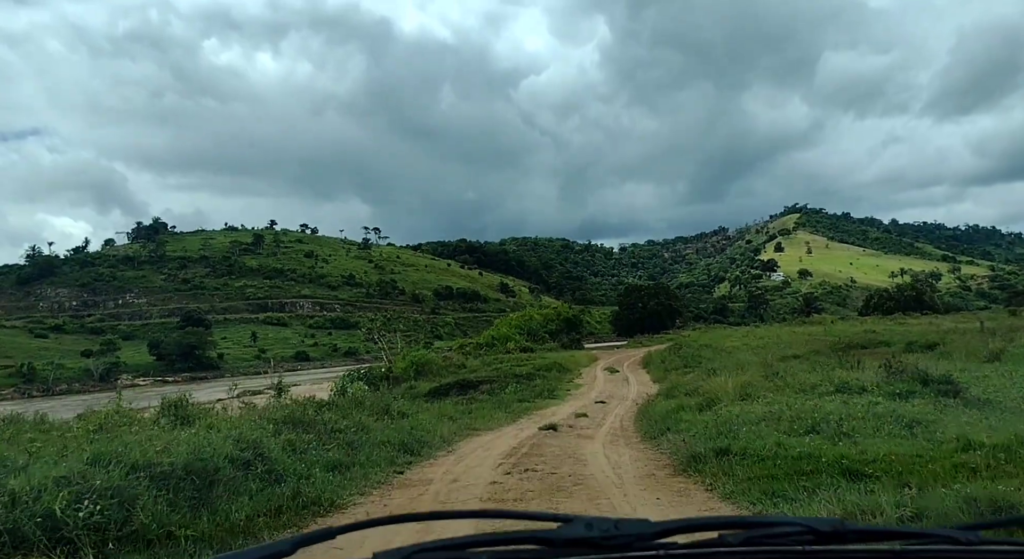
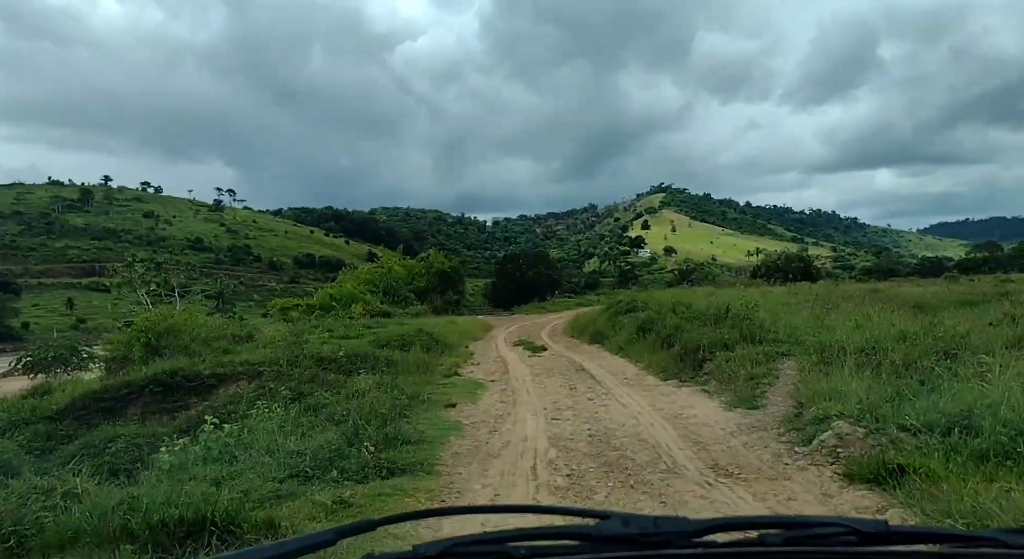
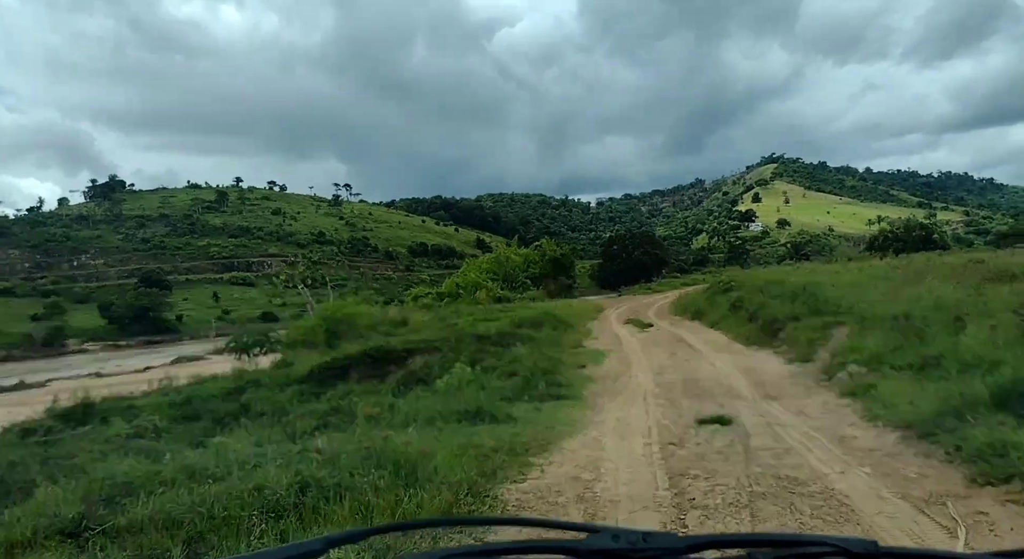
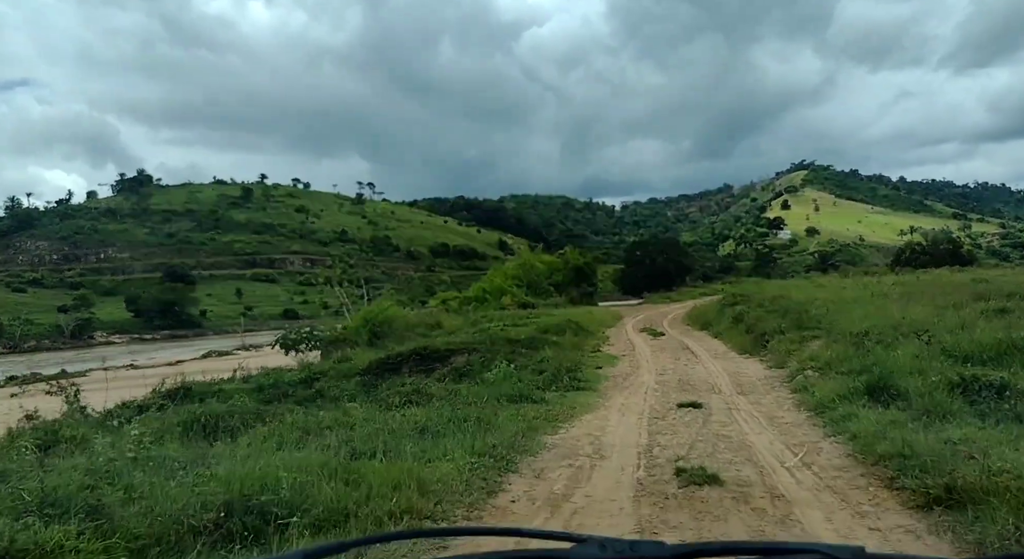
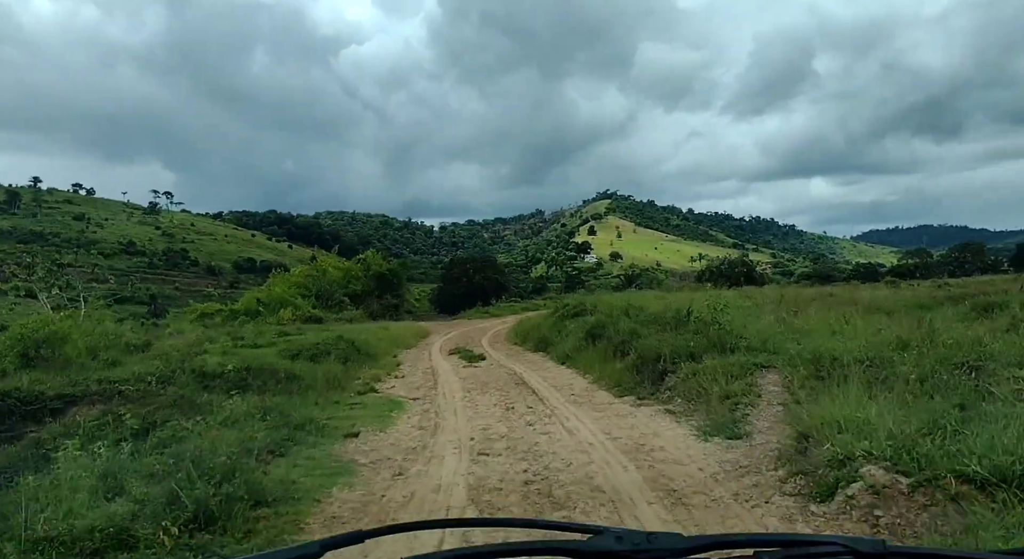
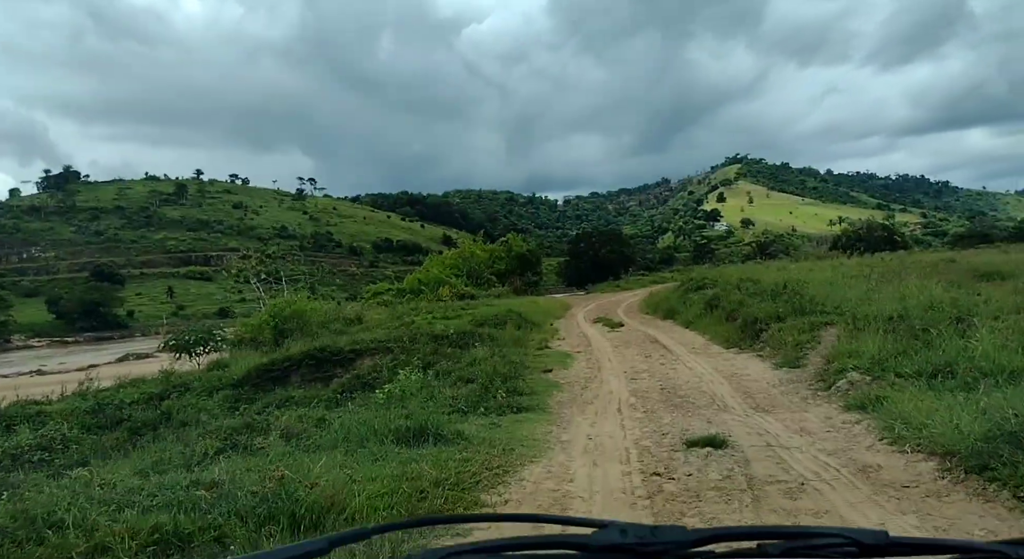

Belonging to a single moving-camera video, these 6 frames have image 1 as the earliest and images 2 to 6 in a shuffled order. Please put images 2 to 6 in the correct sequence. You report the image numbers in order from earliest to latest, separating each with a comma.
4, 3, 6, 2, 5
